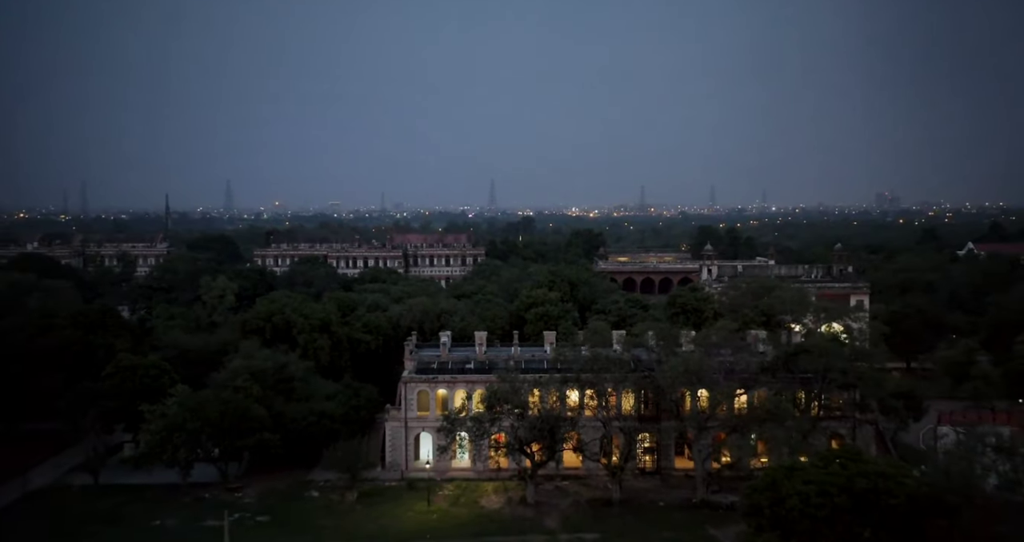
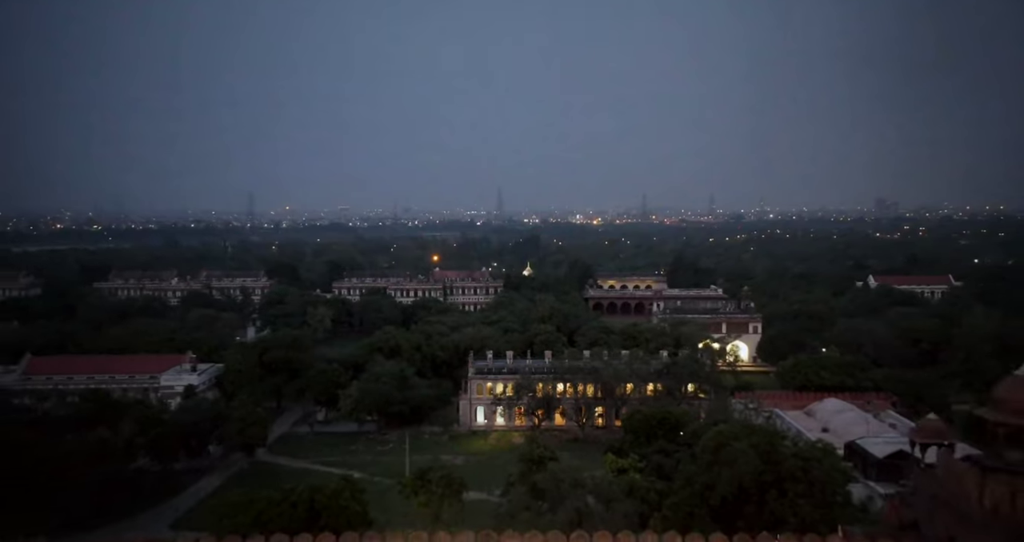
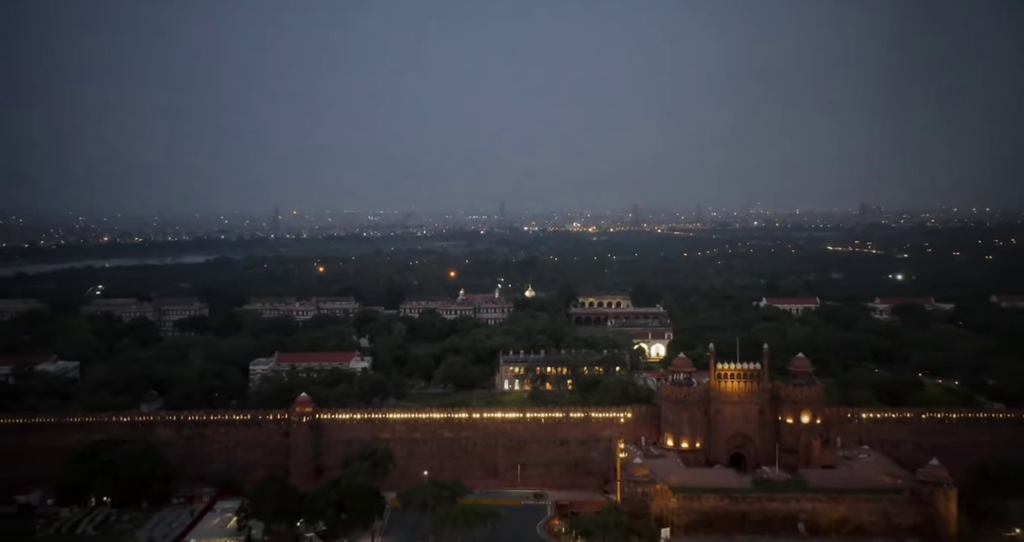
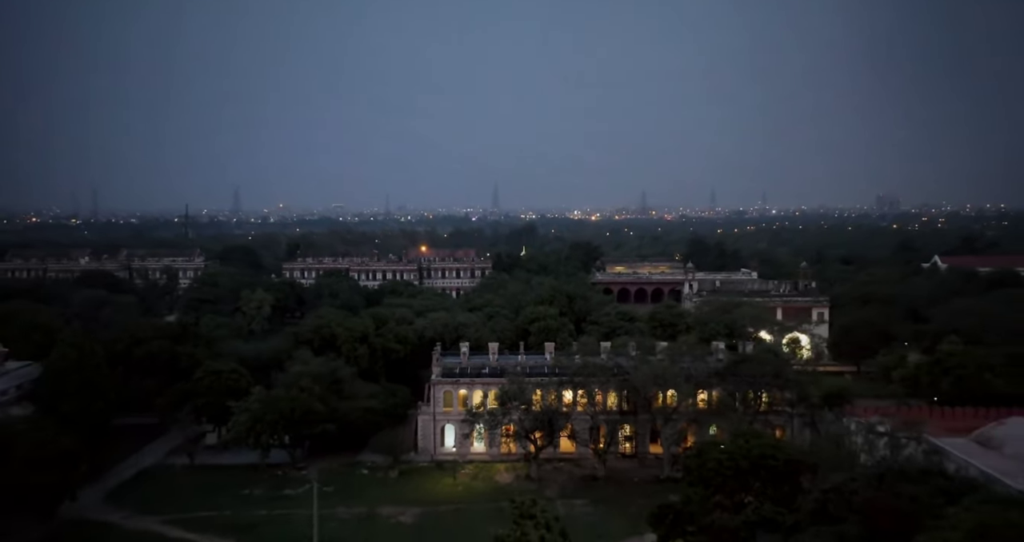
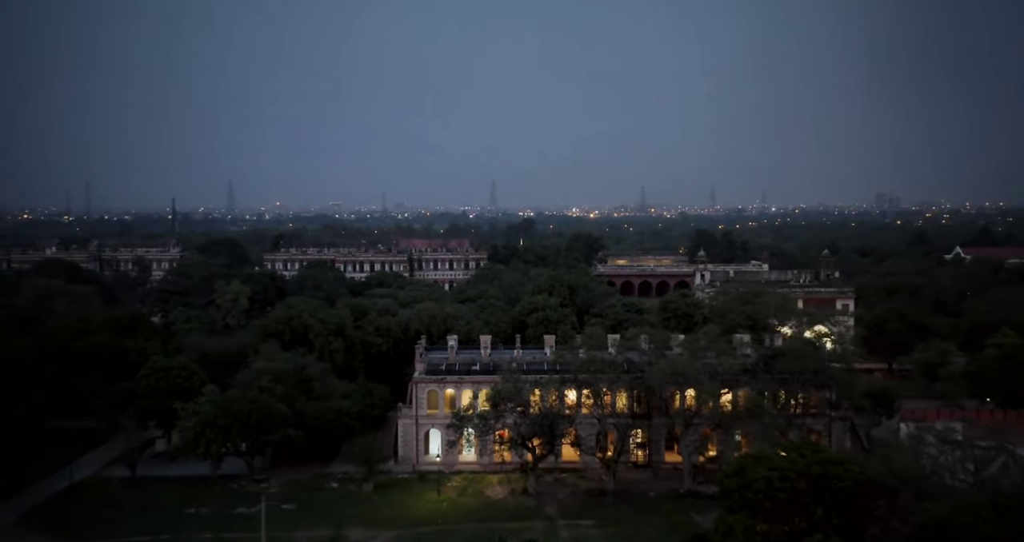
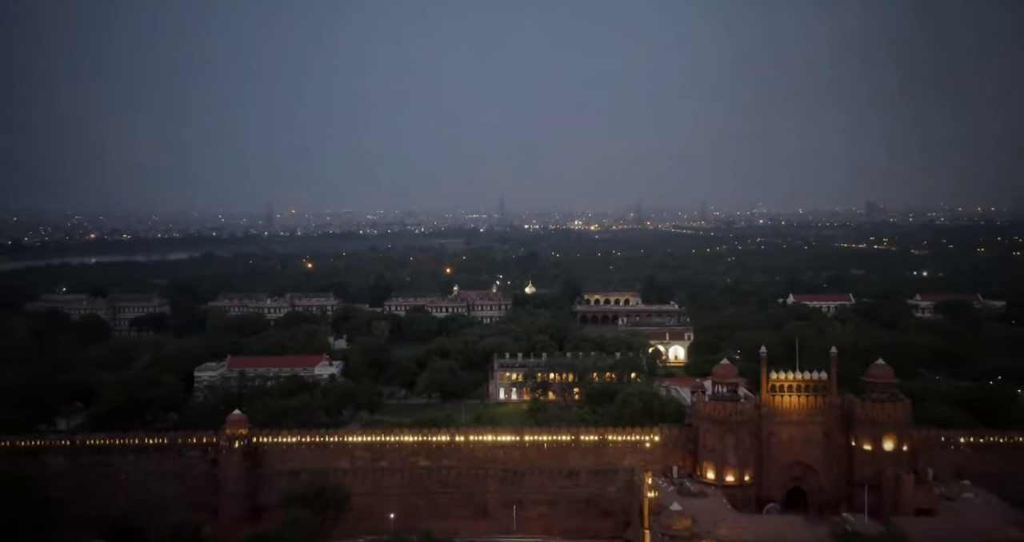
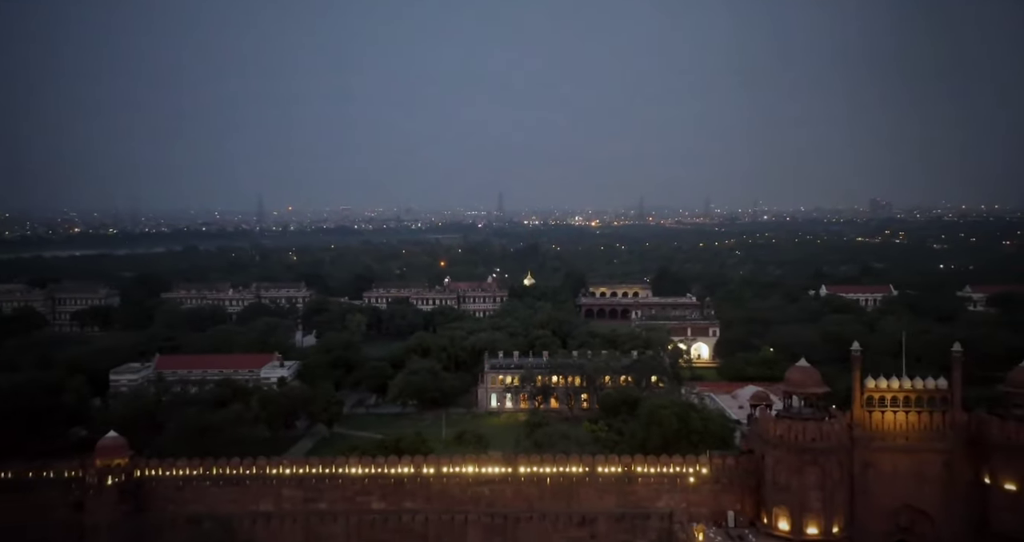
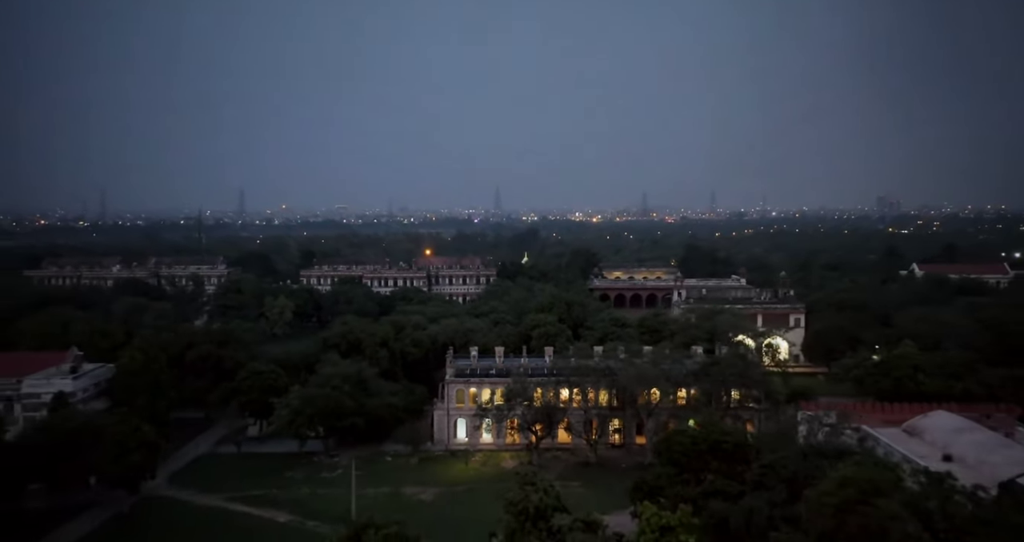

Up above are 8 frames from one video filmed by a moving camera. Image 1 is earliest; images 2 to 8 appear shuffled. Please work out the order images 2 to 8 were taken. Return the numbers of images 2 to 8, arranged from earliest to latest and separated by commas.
5, 4, 8, 2, 7, 6, 3
